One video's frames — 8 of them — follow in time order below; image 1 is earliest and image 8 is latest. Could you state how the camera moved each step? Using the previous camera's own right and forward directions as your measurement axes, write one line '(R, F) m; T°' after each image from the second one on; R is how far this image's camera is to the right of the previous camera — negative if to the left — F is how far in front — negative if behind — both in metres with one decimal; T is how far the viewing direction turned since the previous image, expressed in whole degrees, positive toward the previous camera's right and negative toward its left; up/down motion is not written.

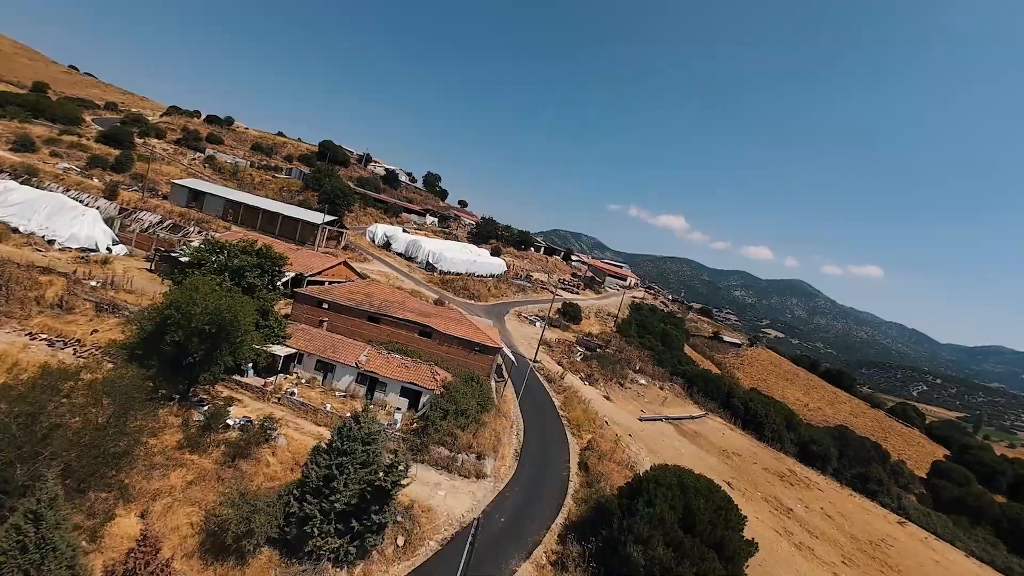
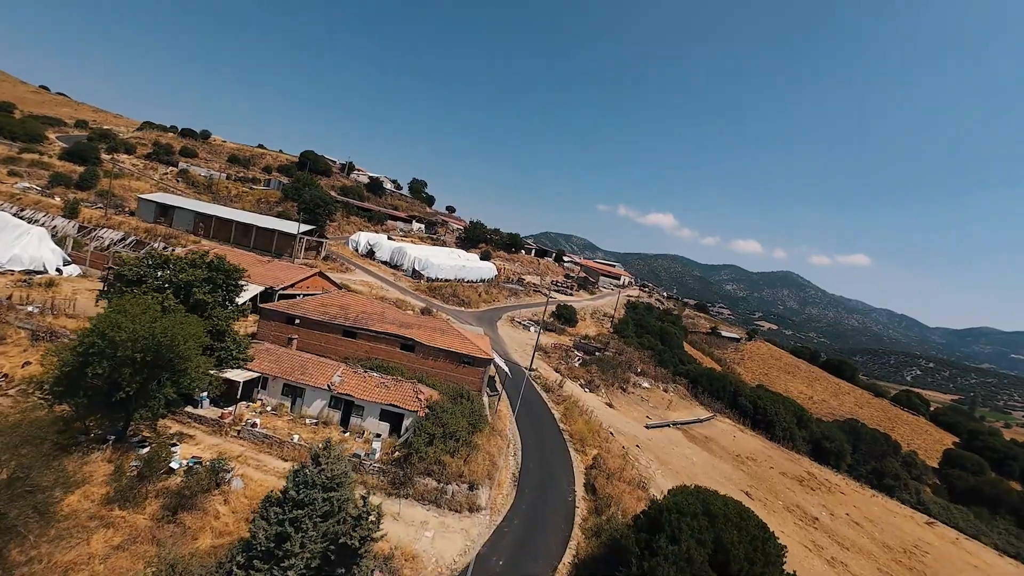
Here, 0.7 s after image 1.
(+0.2, +2.1) m; +1°
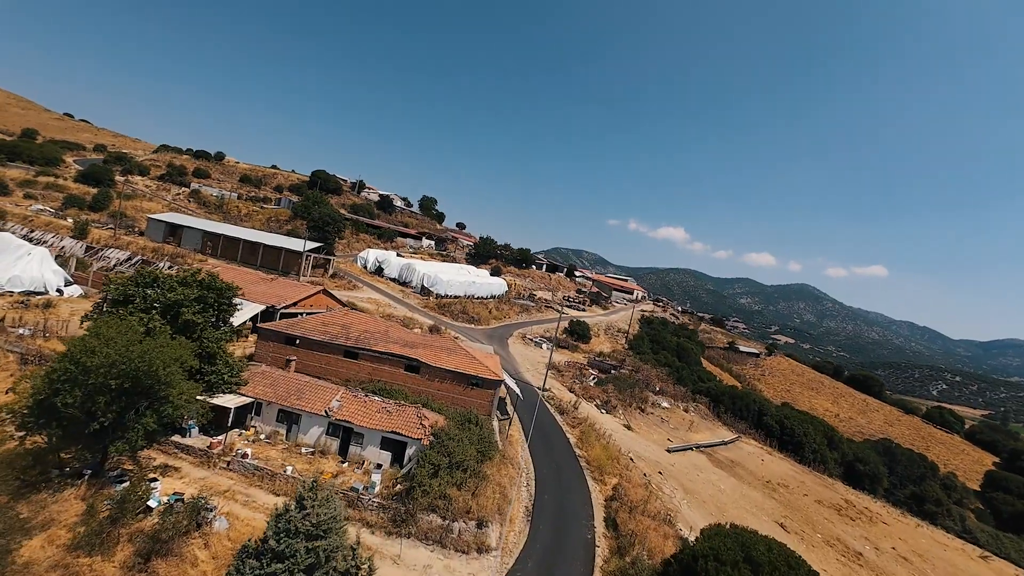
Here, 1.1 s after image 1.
(0.0, +1.2) m; -1°
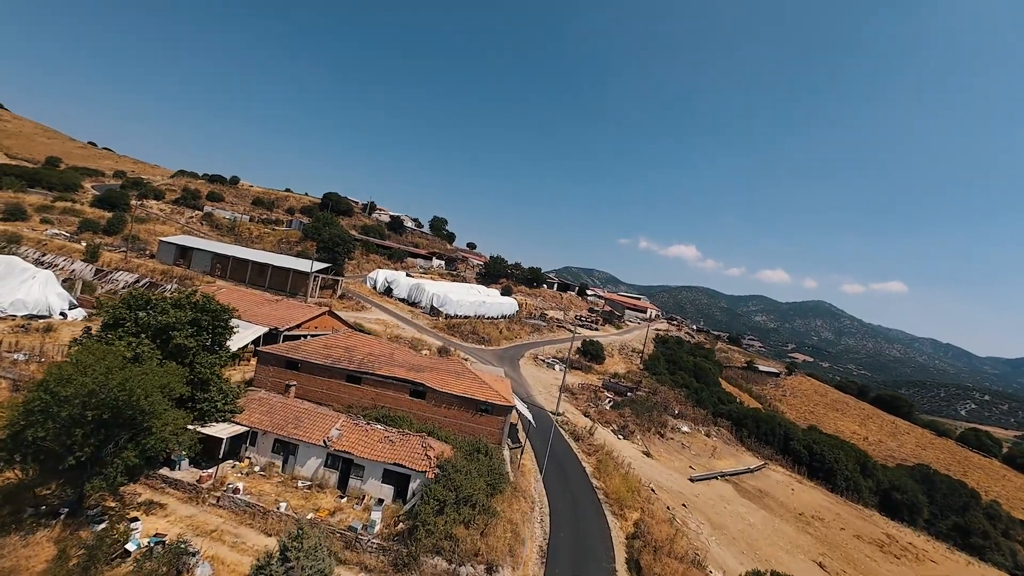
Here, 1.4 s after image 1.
(0.0, +1.0) m; -1°
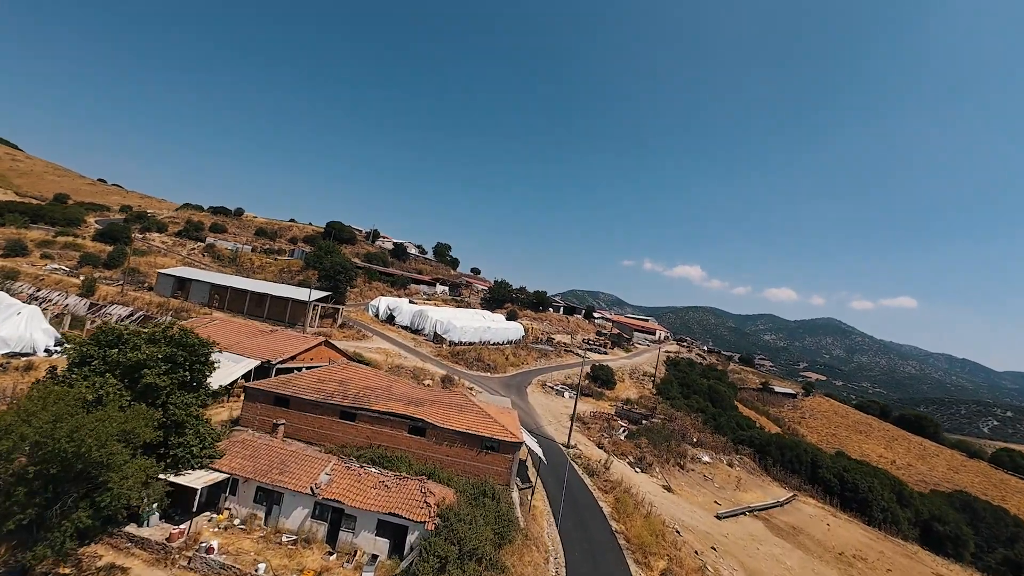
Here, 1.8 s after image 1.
(0.0, +1.3) m; -1°
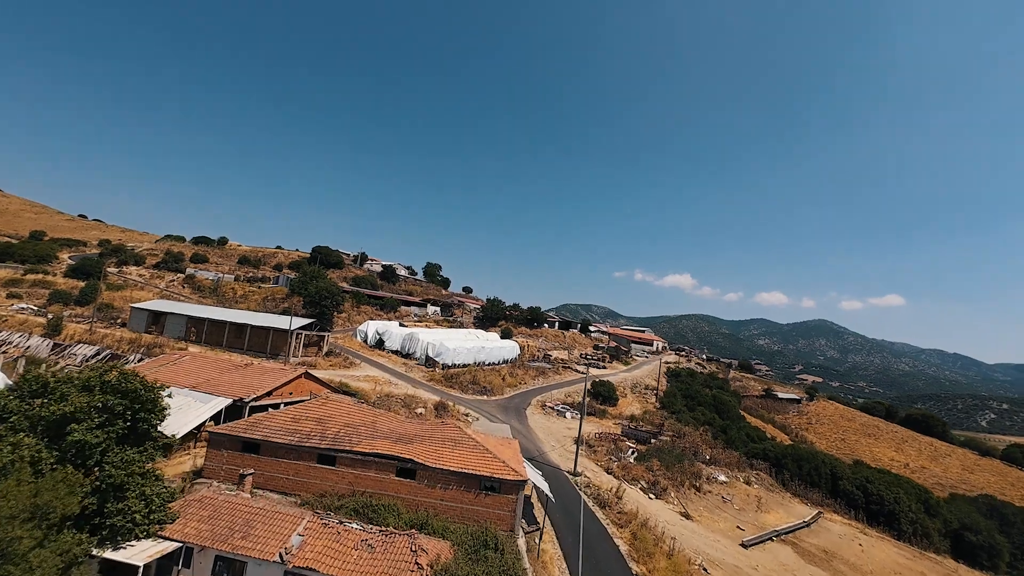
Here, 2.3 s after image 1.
(0.0, +1.7) m; +1°
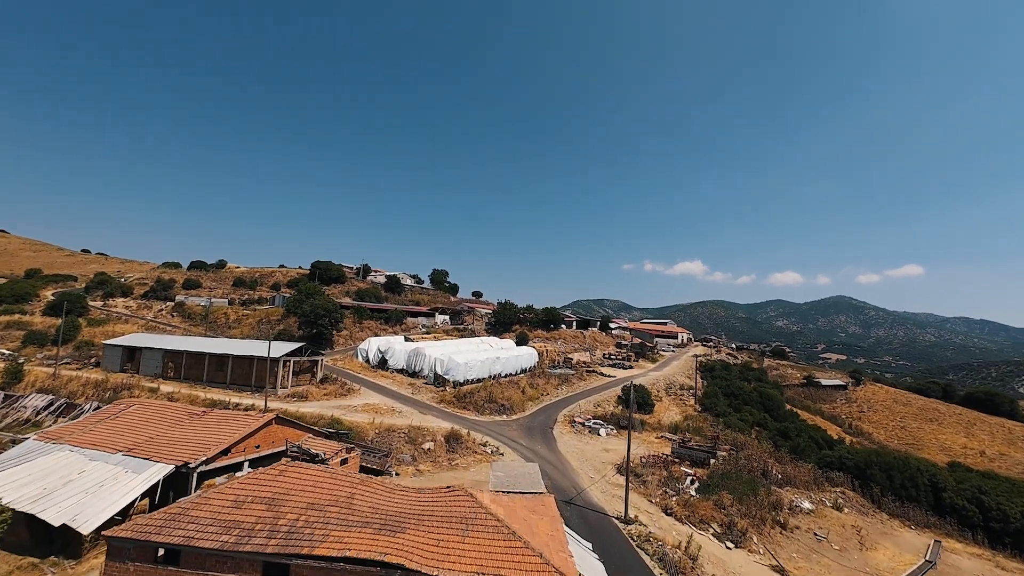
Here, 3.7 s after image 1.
(-0.2, +5.0) m; -1°
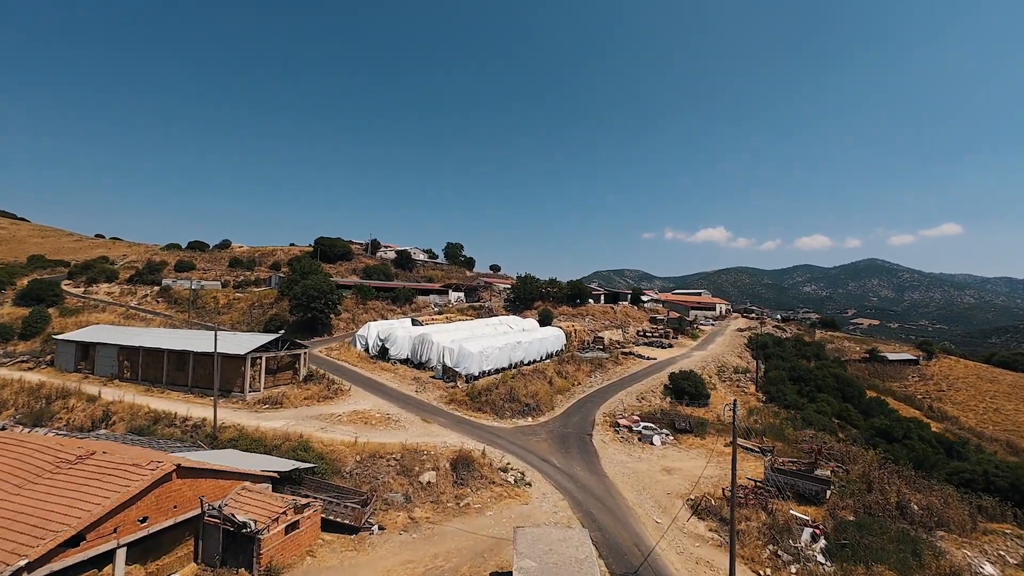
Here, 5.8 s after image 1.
(-0.3, +7.3) m; -3°
